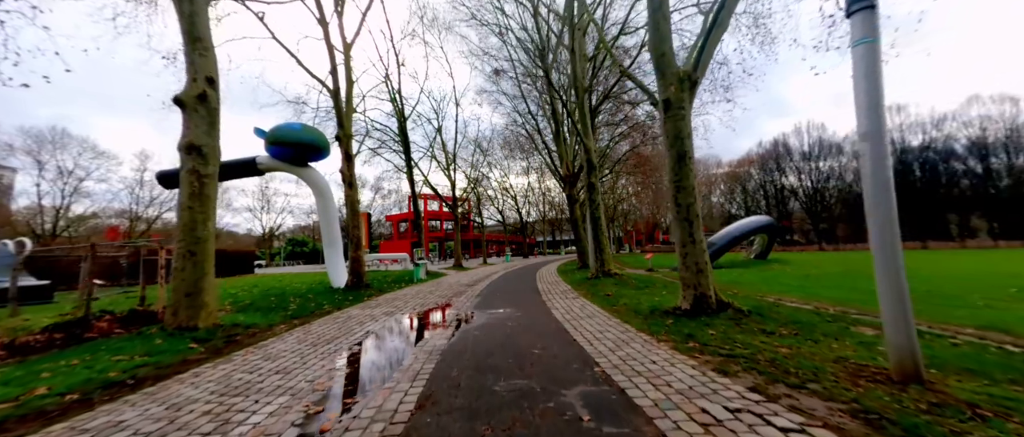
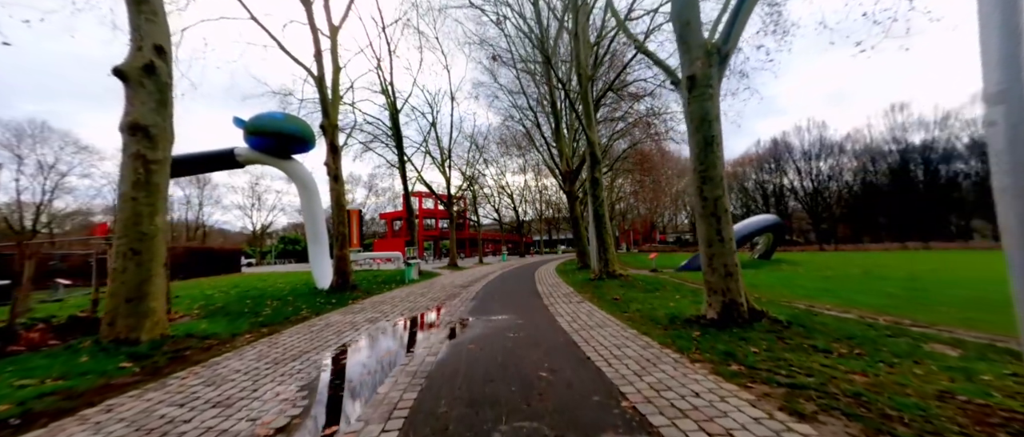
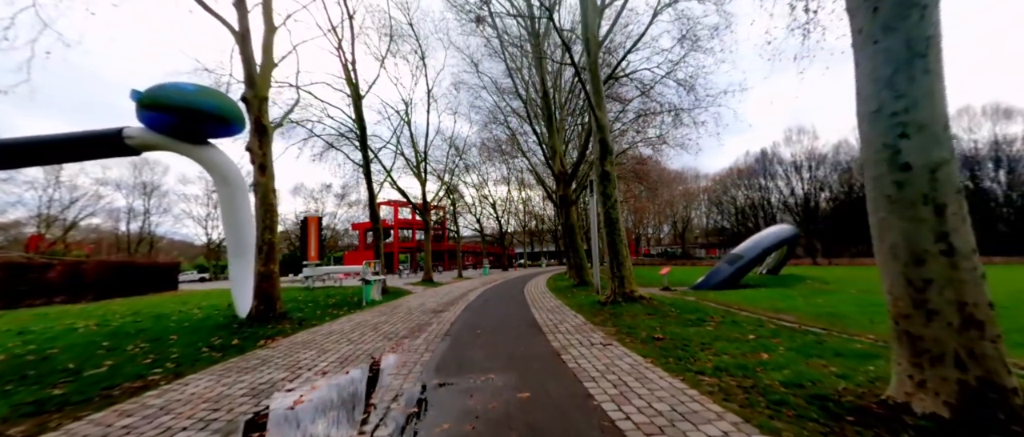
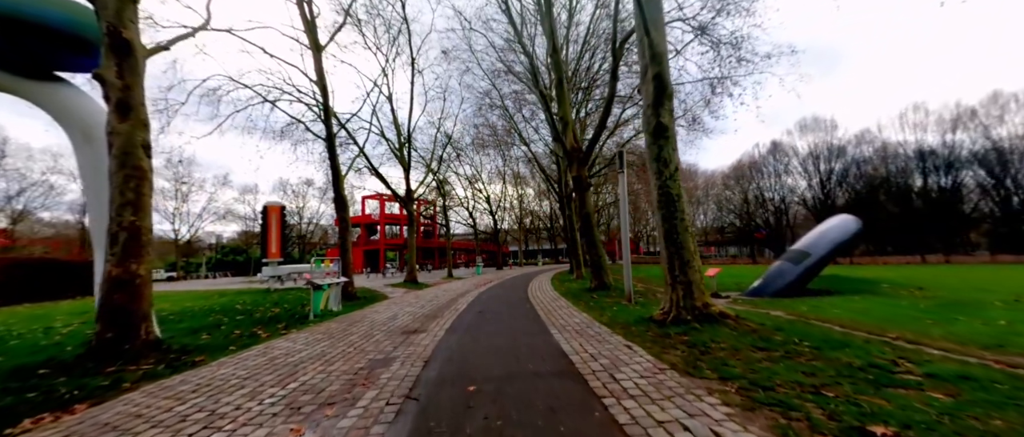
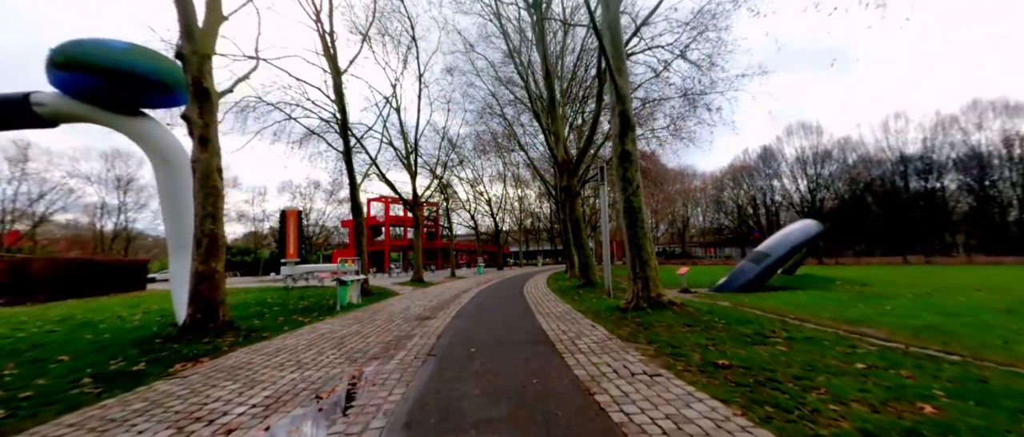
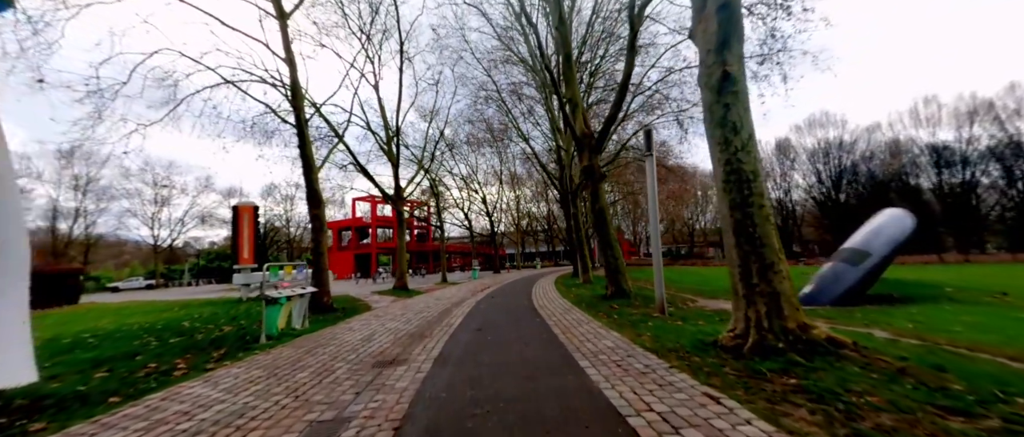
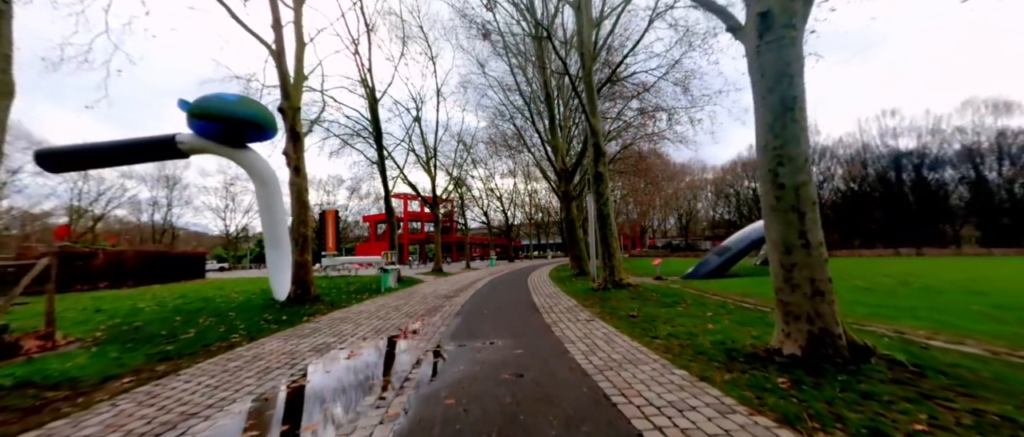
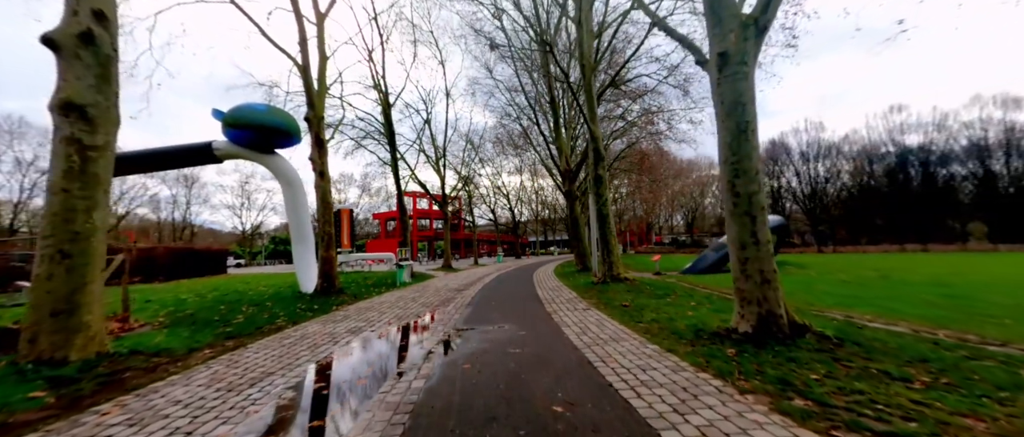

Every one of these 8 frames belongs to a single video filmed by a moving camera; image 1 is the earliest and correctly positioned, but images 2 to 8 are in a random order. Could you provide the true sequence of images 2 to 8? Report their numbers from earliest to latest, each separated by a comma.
2, 8, 7, 3, 5, 4, 6
